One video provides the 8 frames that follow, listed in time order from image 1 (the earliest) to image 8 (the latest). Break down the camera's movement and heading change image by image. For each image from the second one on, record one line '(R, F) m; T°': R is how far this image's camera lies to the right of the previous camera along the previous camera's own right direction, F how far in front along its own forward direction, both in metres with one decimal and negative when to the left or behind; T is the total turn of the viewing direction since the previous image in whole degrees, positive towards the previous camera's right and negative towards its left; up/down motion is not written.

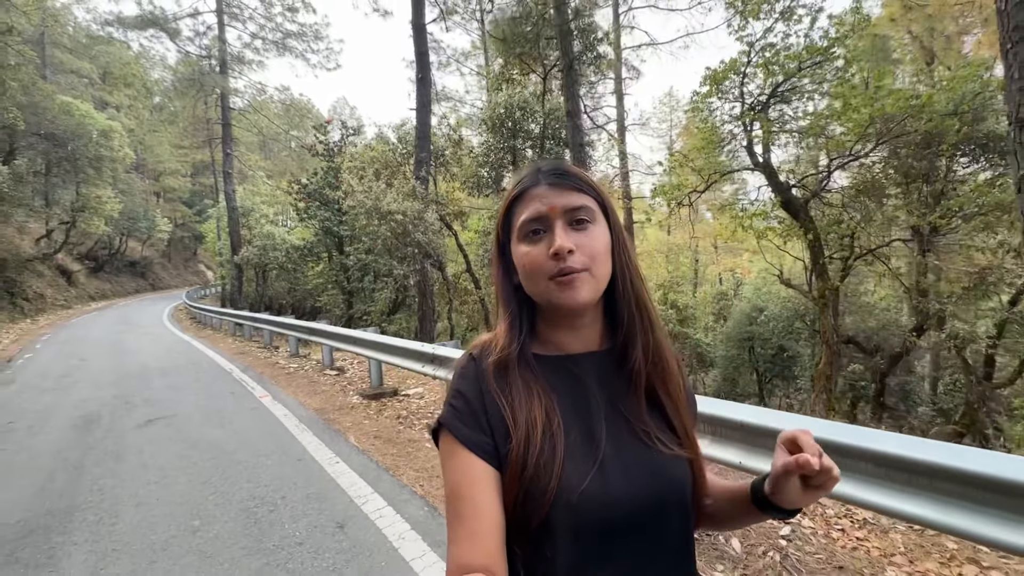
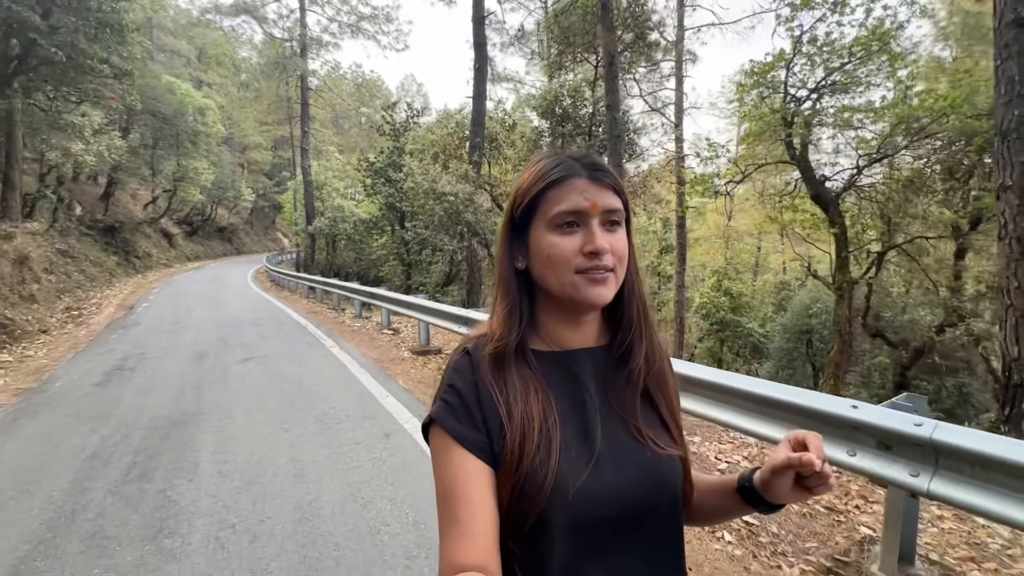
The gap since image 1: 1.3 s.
(+0.4, -0.9) m; -7°
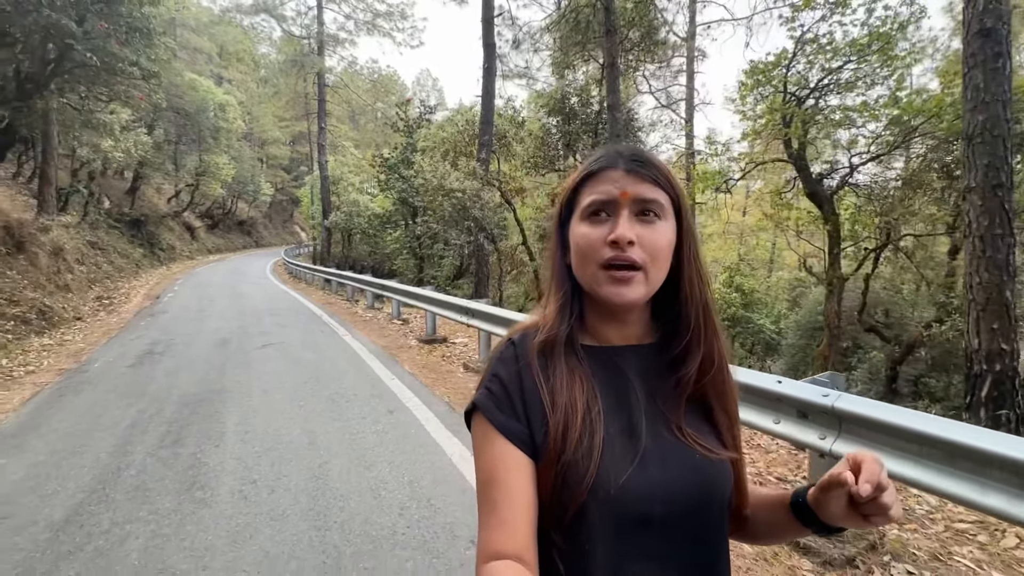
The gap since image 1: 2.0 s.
(+0.2, -0.4) m; -2°
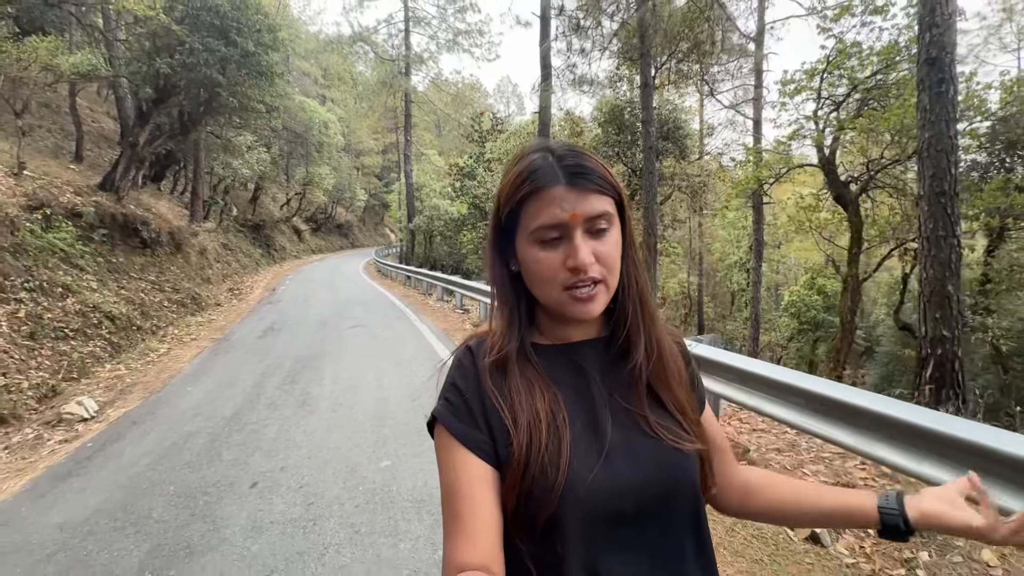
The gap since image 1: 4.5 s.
(+0.8, -1.4) m; -10°
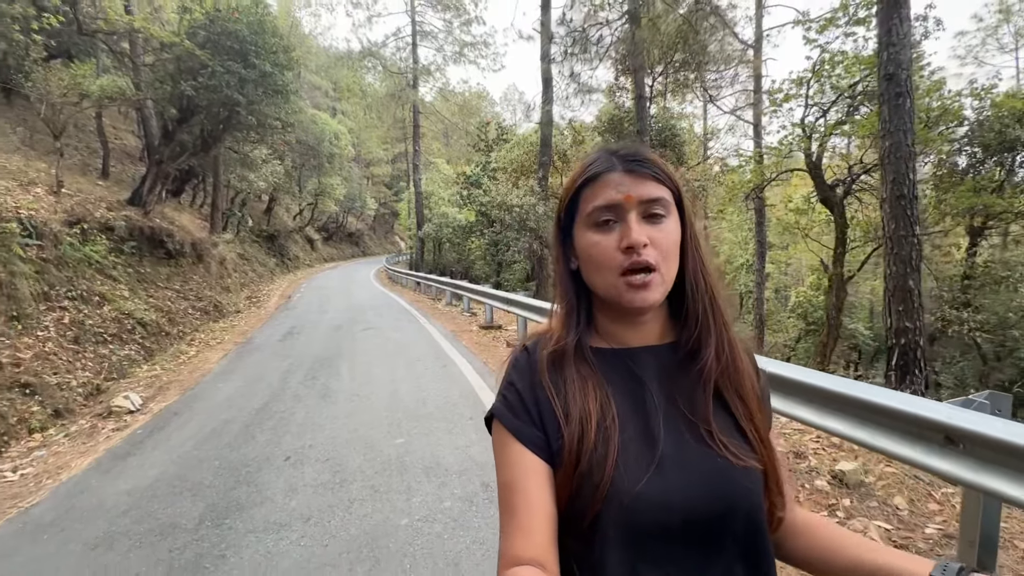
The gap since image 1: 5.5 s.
(+0.1, -0.6) m; -1°
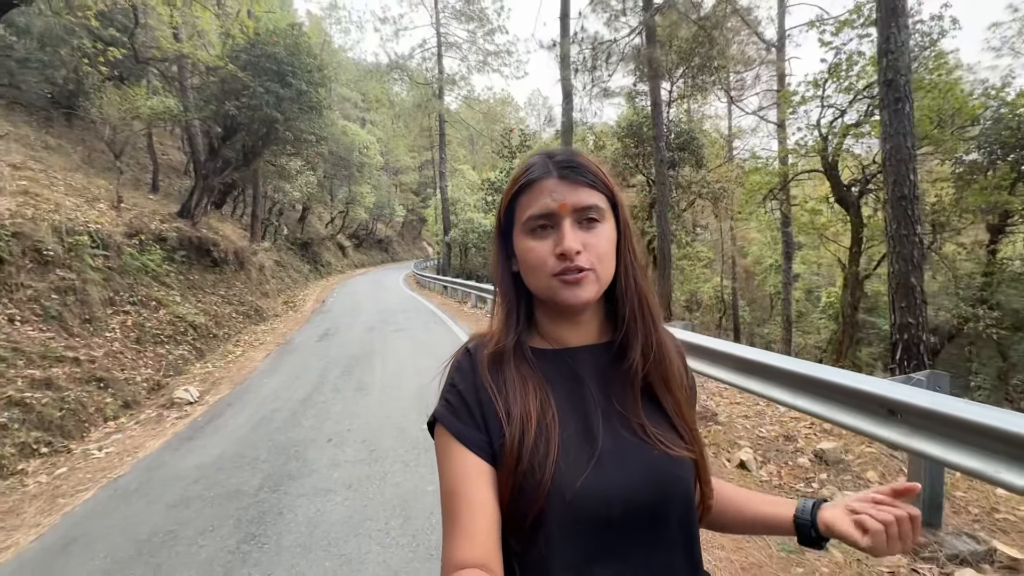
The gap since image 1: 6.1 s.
(+0.1, -0.5) m; -3°
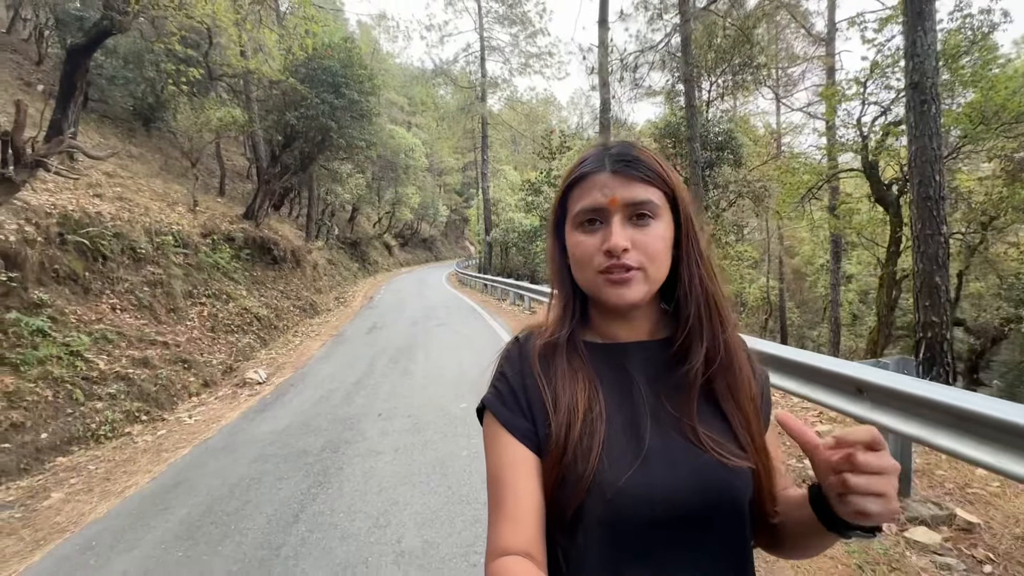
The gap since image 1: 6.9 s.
(+0.2, -0.5) m; -5°
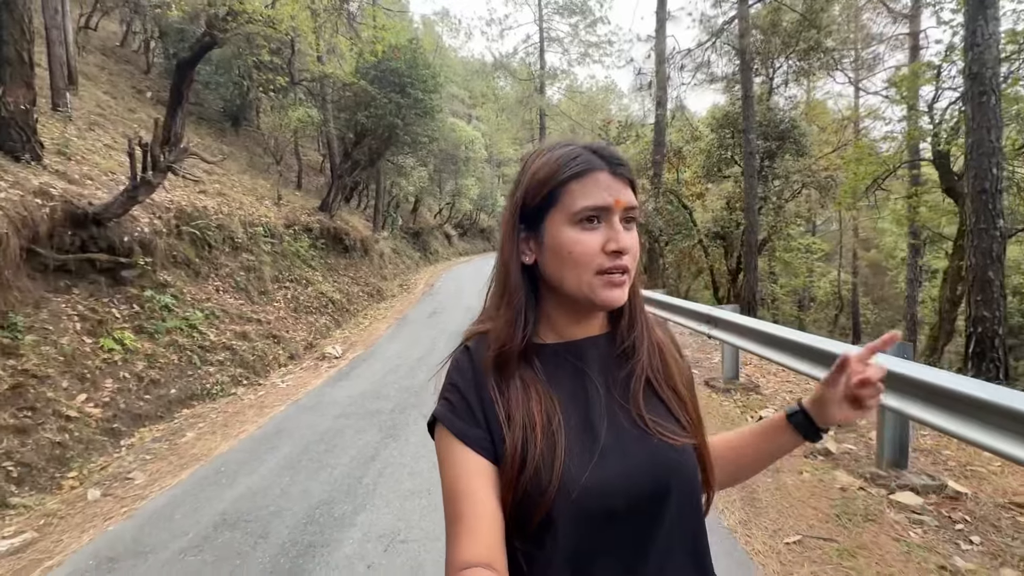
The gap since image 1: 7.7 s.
(+0.1, -0.6) m; -7°
